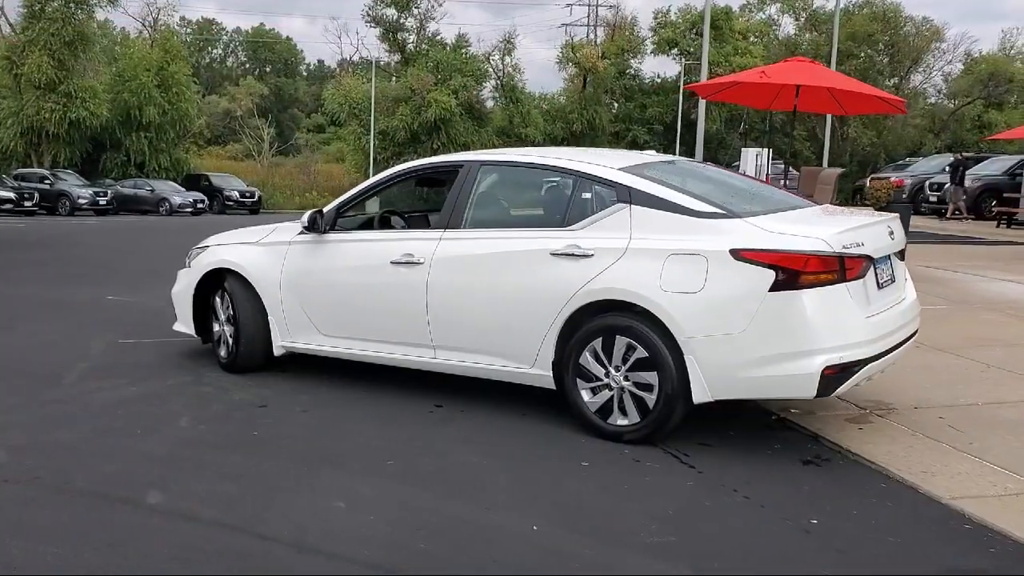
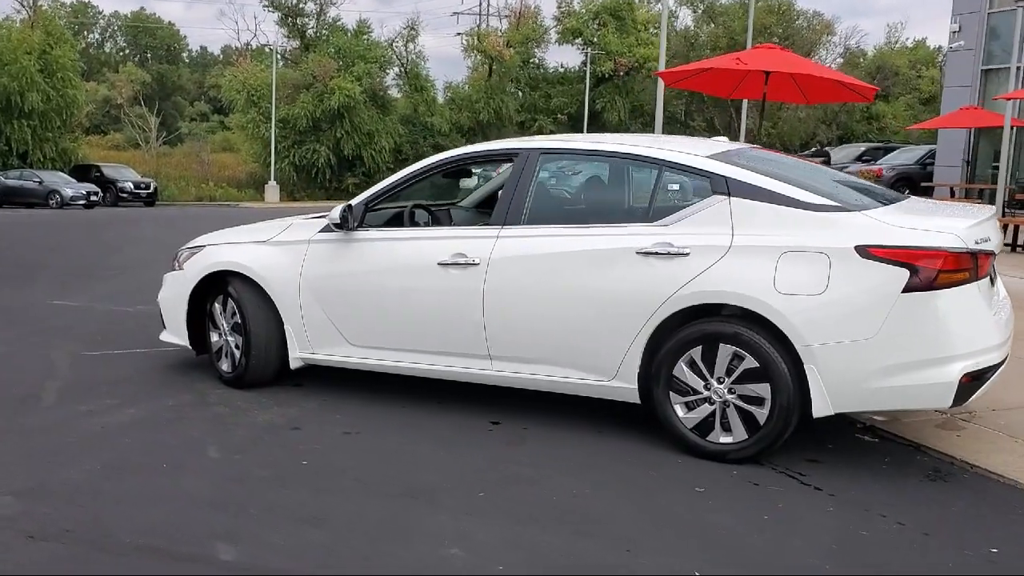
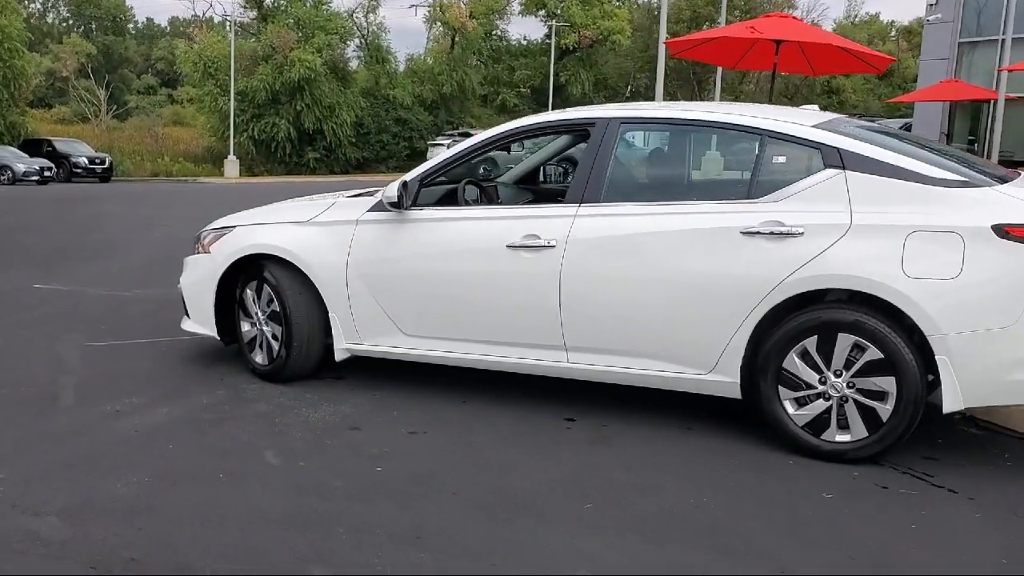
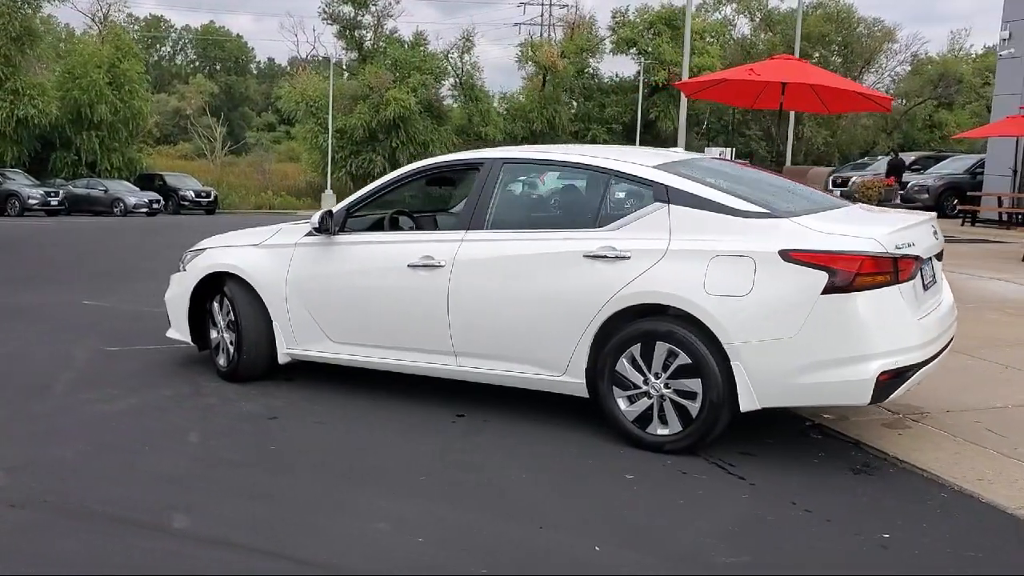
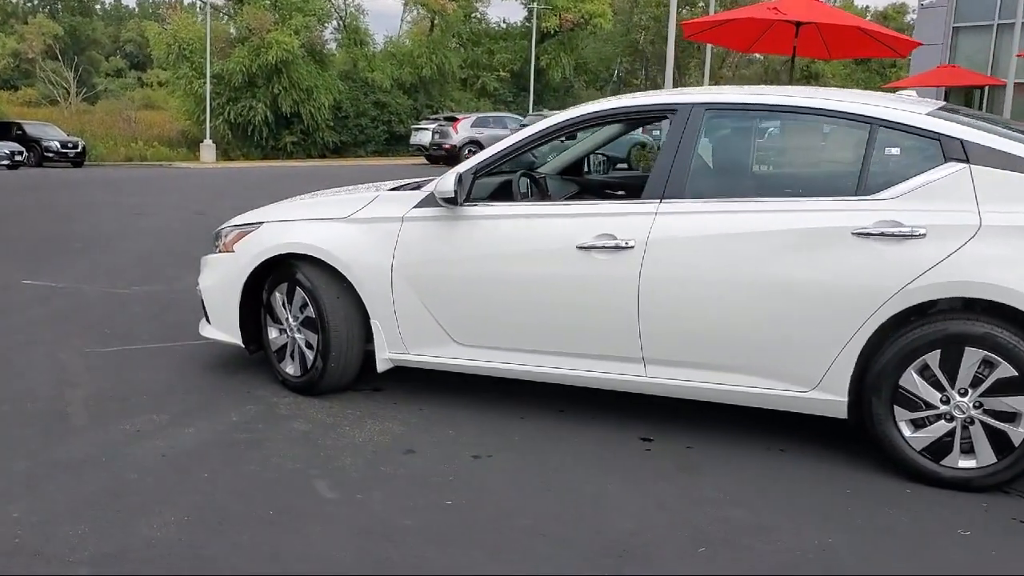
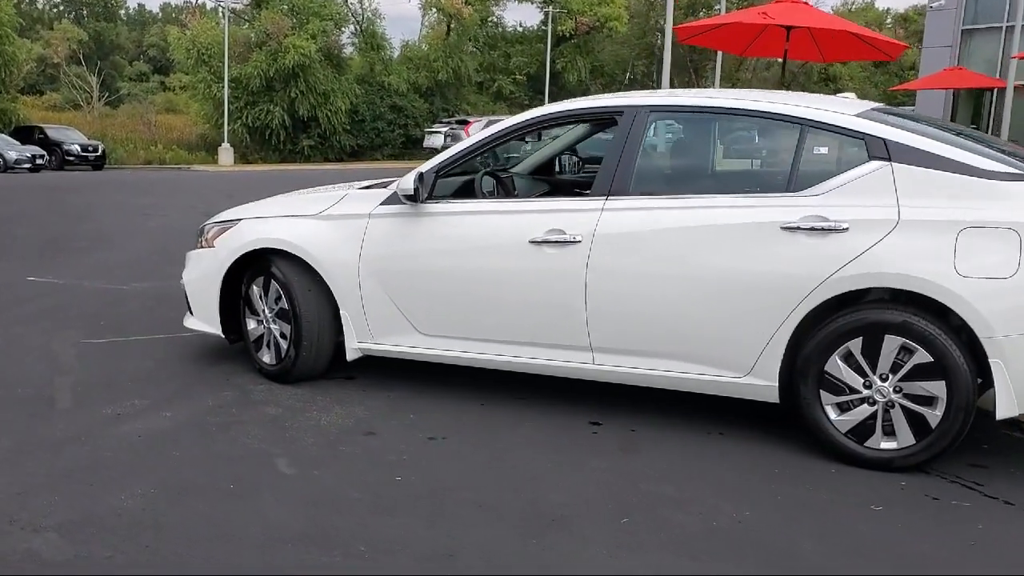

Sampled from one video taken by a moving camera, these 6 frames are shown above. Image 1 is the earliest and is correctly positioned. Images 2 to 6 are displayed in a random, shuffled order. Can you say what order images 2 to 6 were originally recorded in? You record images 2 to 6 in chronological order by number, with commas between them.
4, 2, 3, 6, 5
